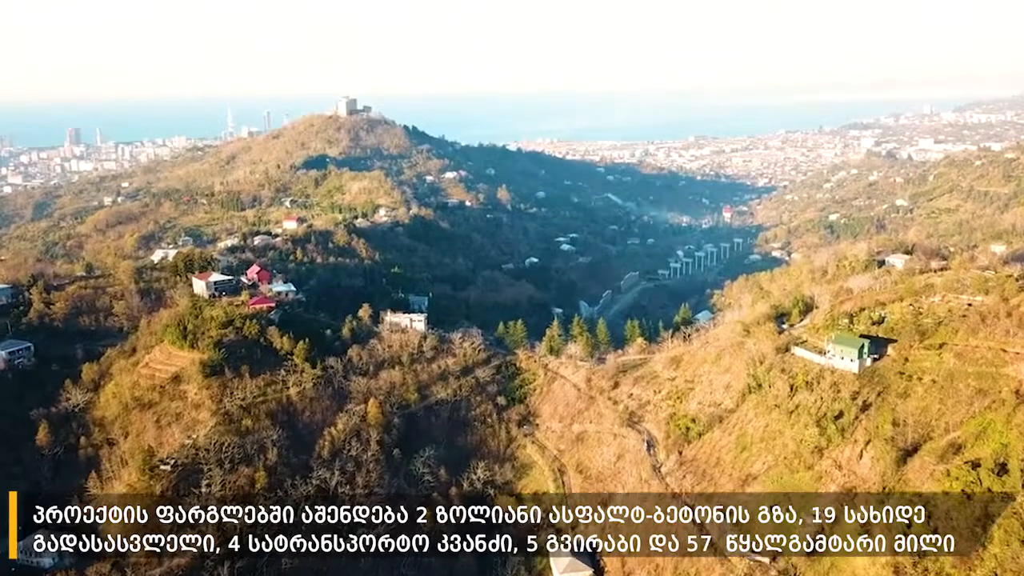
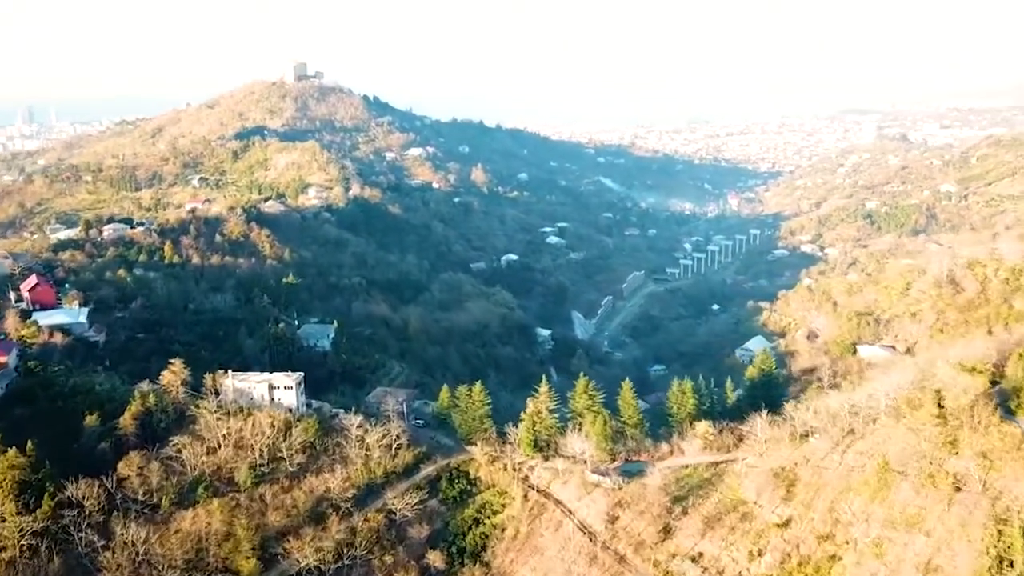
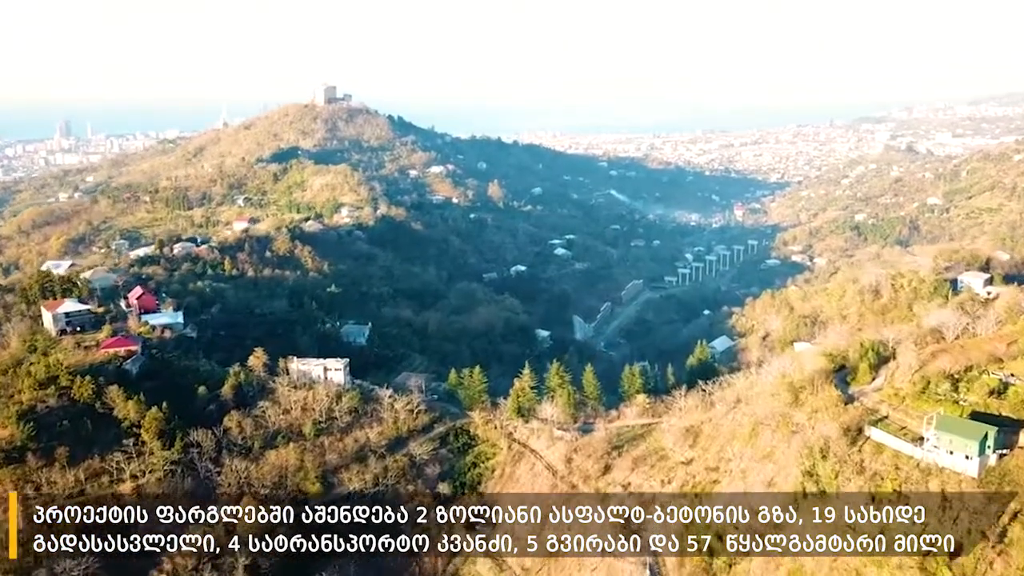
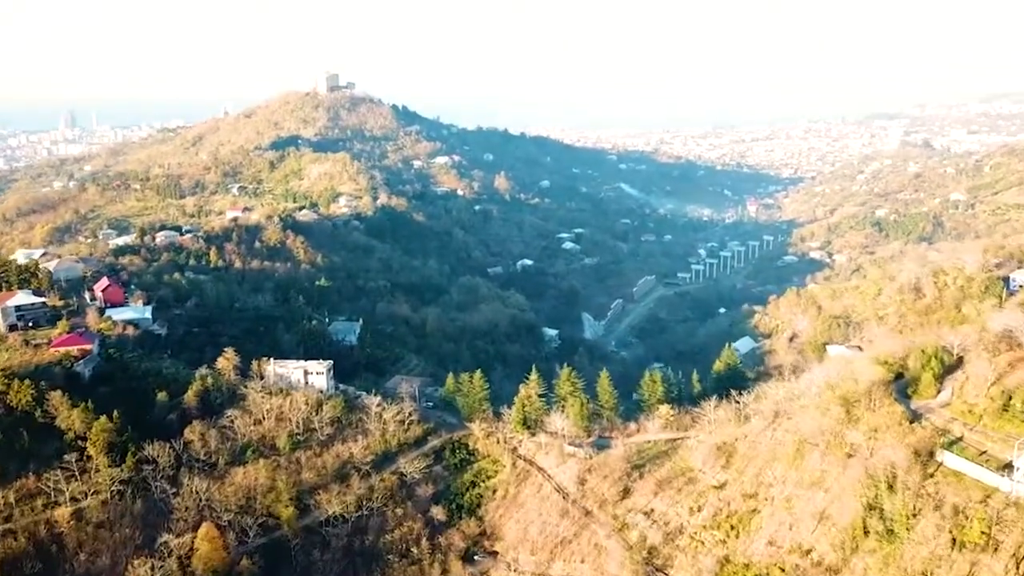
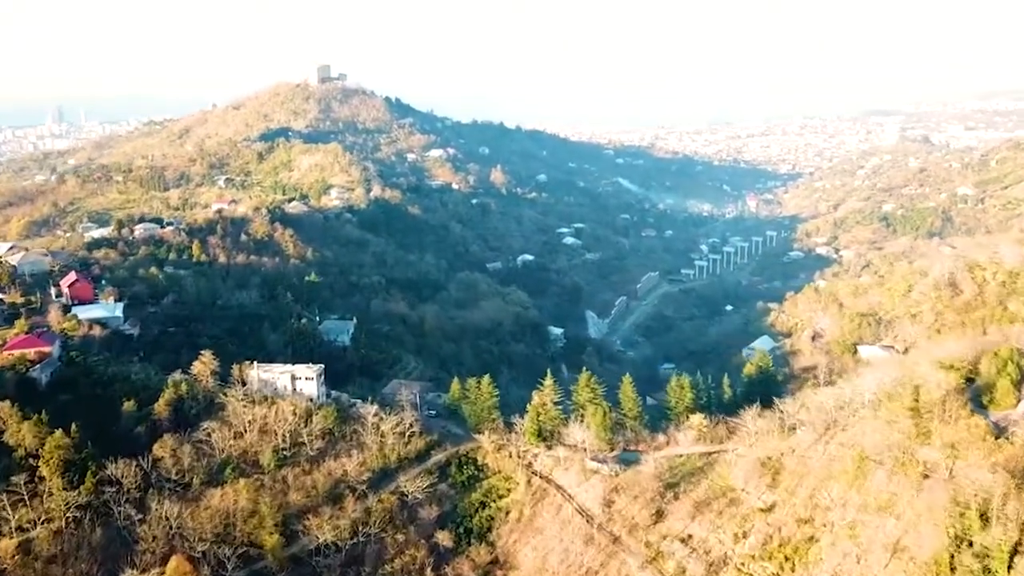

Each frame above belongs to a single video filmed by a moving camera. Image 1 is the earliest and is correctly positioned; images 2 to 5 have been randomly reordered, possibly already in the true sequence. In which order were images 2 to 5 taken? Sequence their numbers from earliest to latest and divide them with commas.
3, 4, 5, 2
